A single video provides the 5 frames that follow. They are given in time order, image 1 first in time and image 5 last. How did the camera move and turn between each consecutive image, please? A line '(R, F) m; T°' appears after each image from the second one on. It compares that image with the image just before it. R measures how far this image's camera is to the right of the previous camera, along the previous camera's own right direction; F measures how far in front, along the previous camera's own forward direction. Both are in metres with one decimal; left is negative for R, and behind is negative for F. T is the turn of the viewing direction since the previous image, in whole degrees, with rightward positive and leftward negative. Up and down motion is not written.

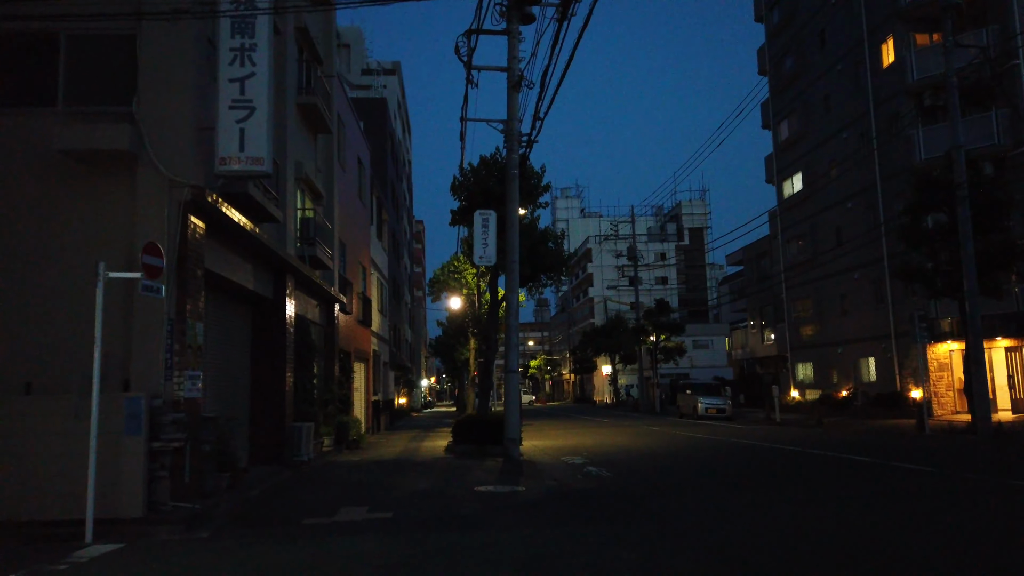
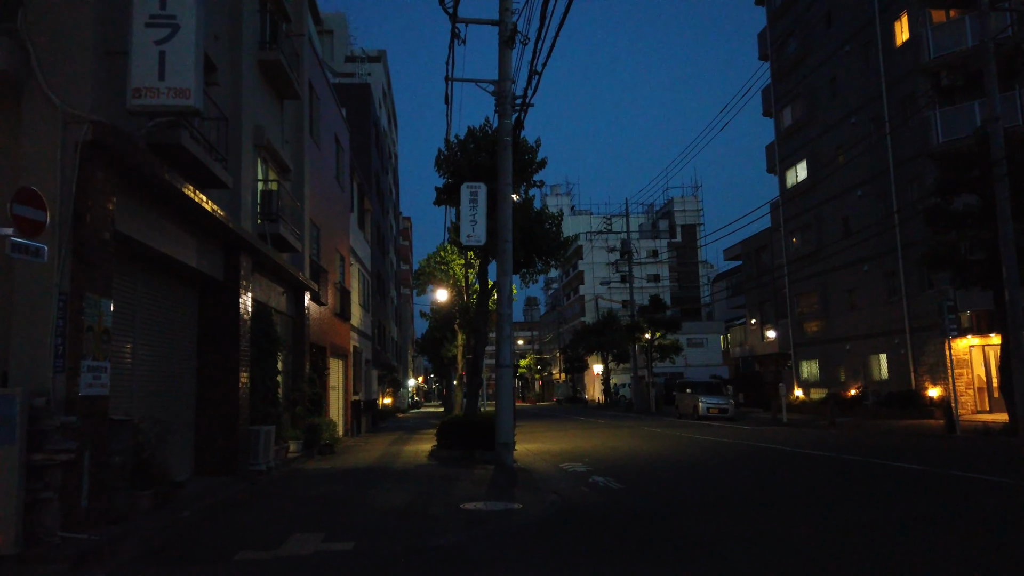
(-0.1, +2.1) m; +1°
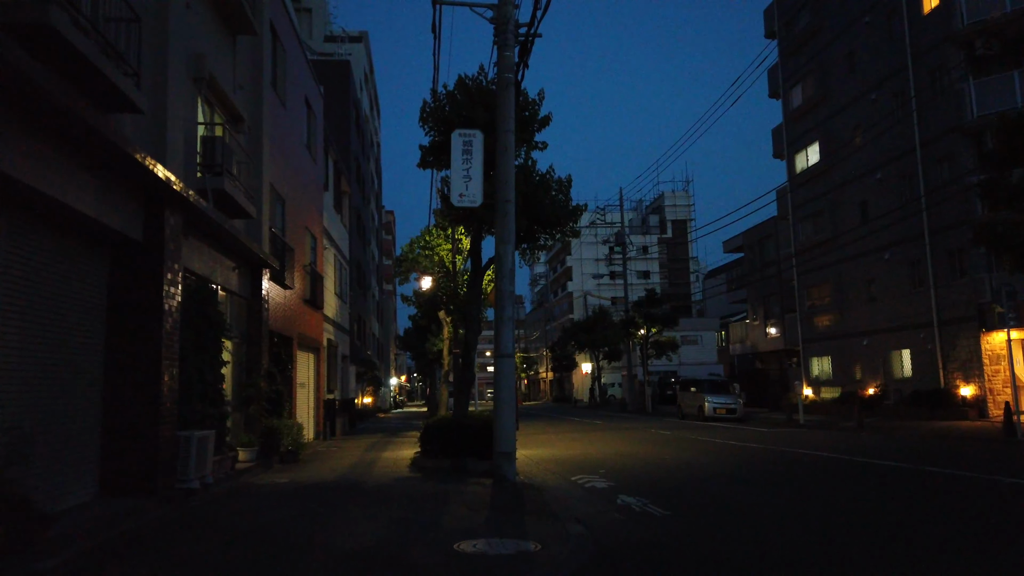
(-0.3, +2.8) m; +1°
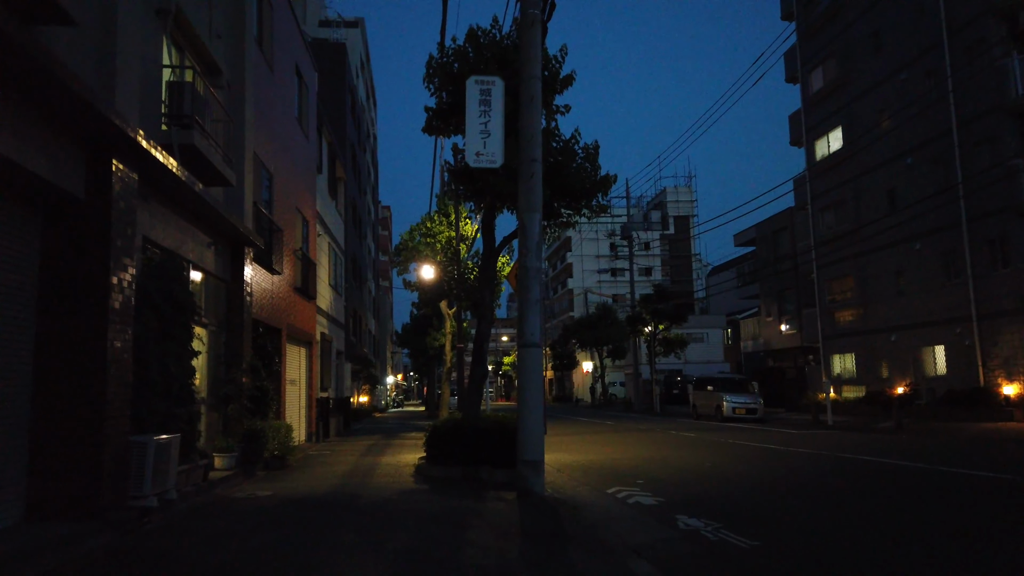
(-0.4, +1.9) m; 0°
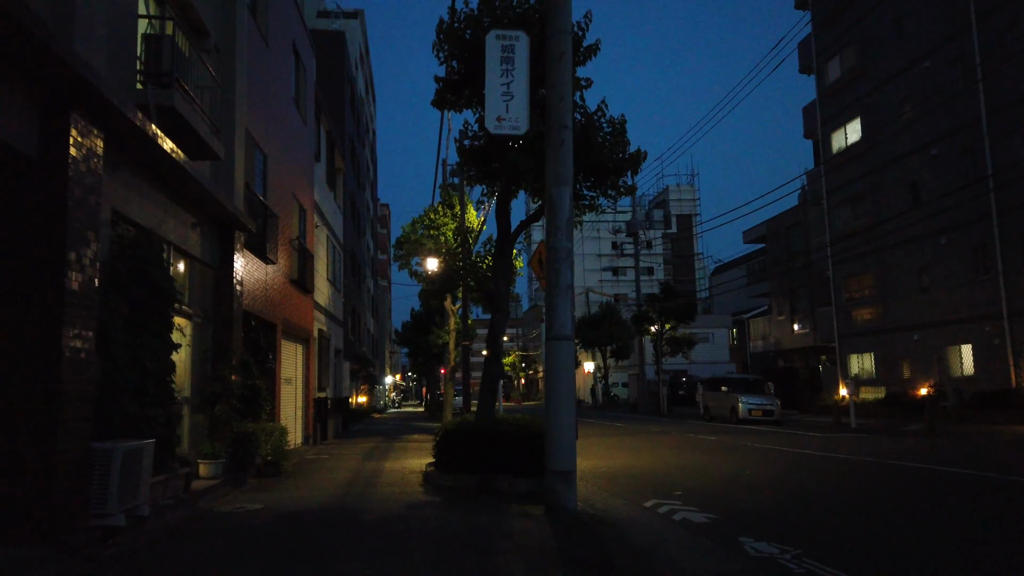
(-0.3, +1.3) m; 0°
